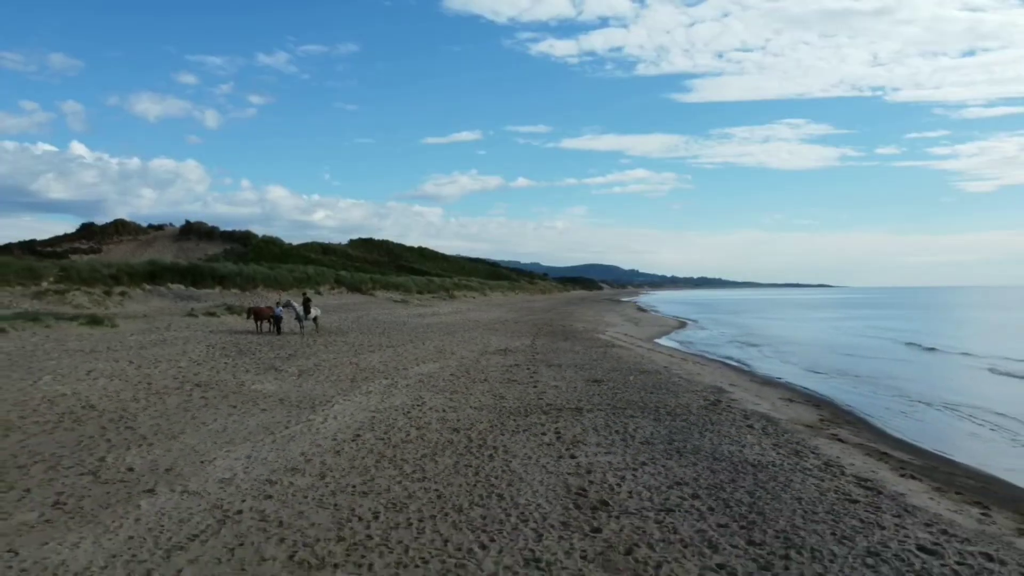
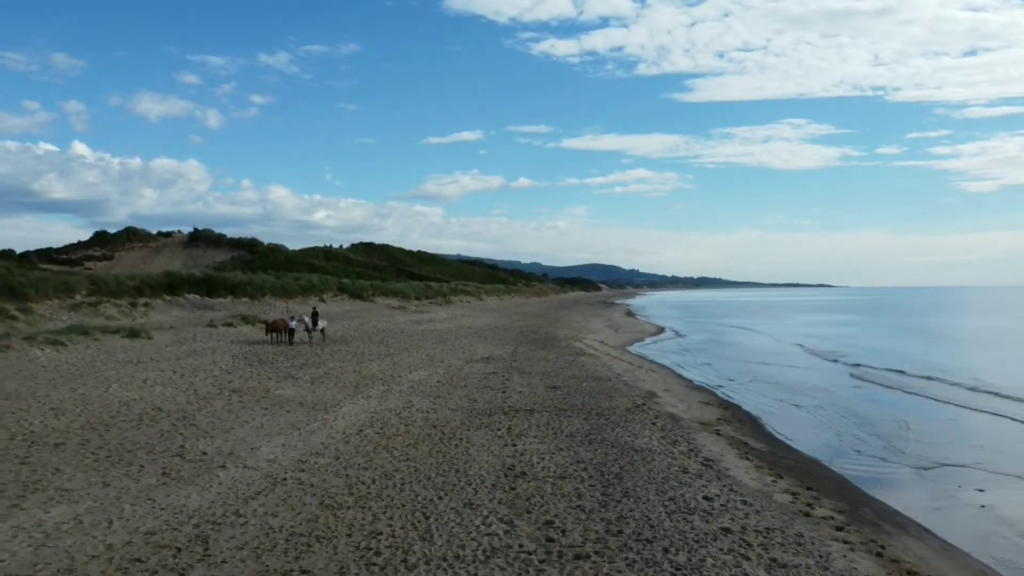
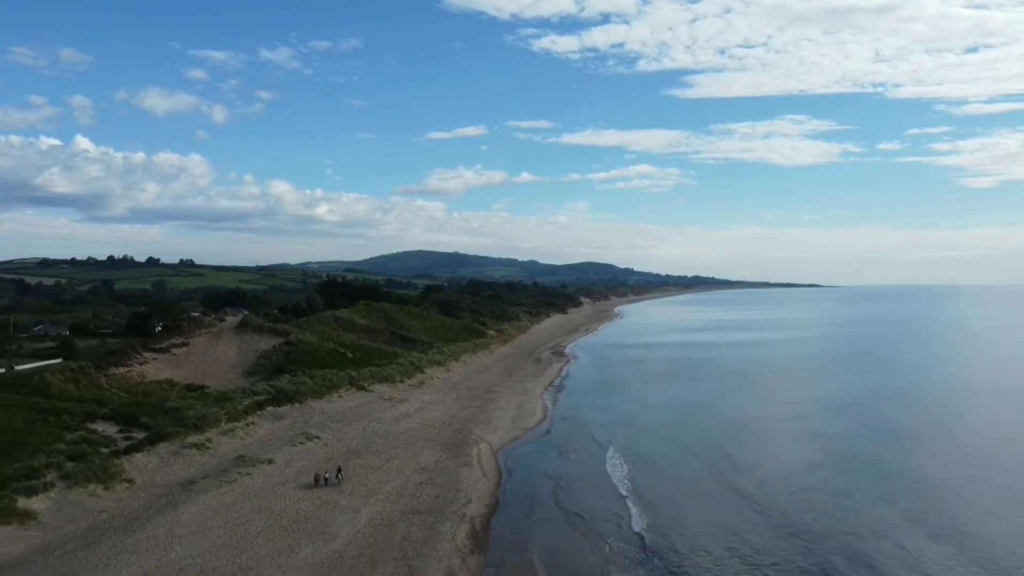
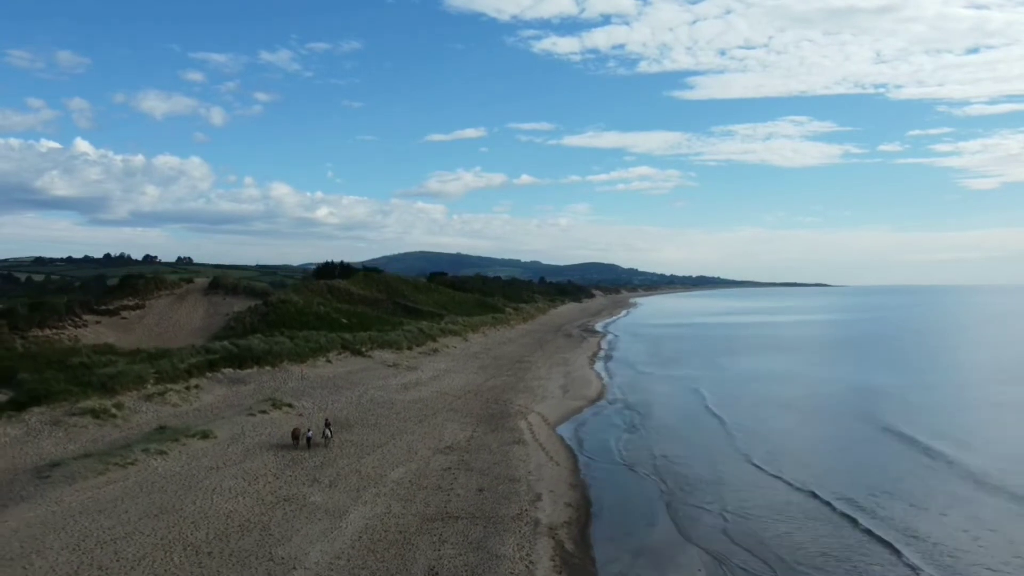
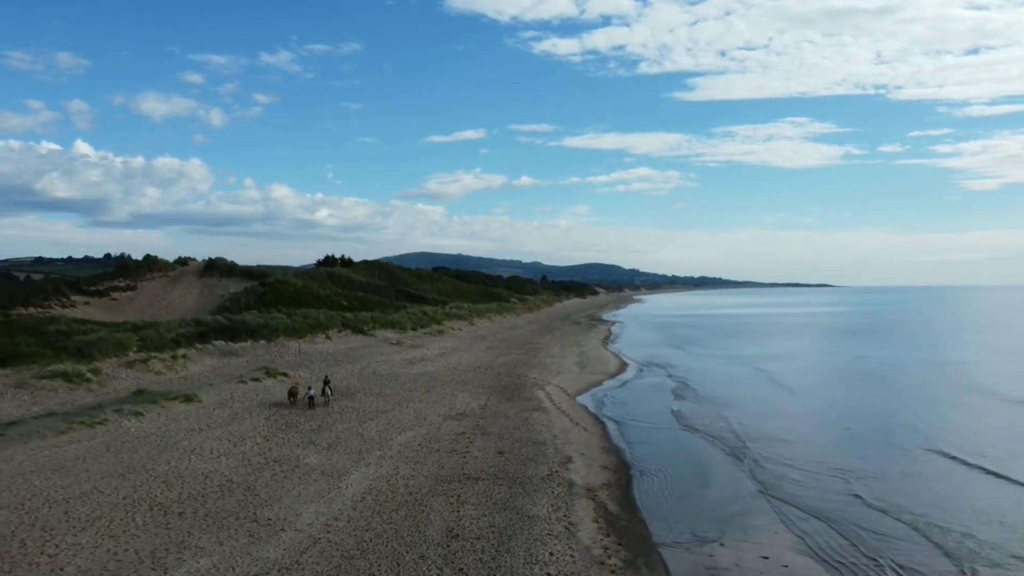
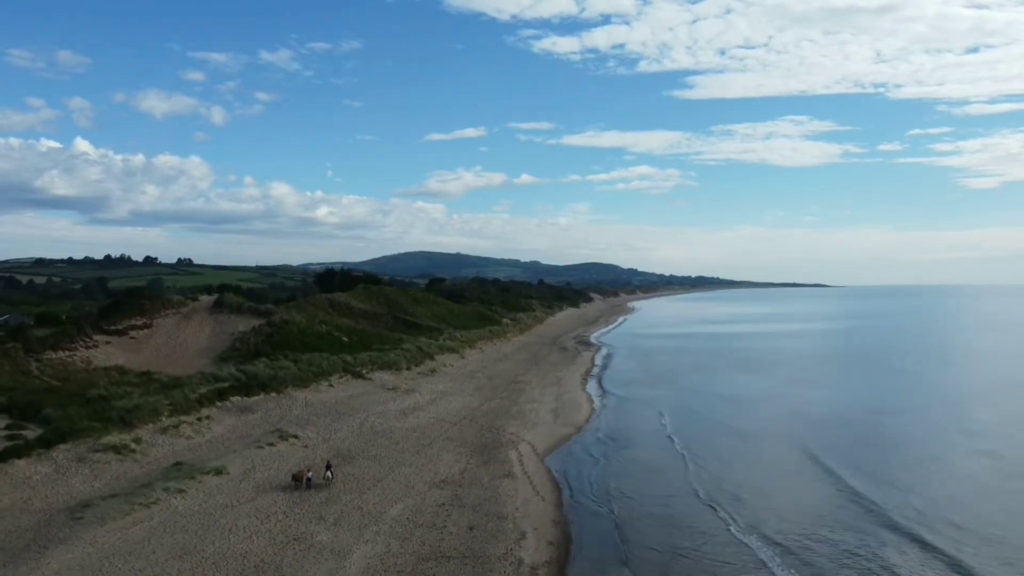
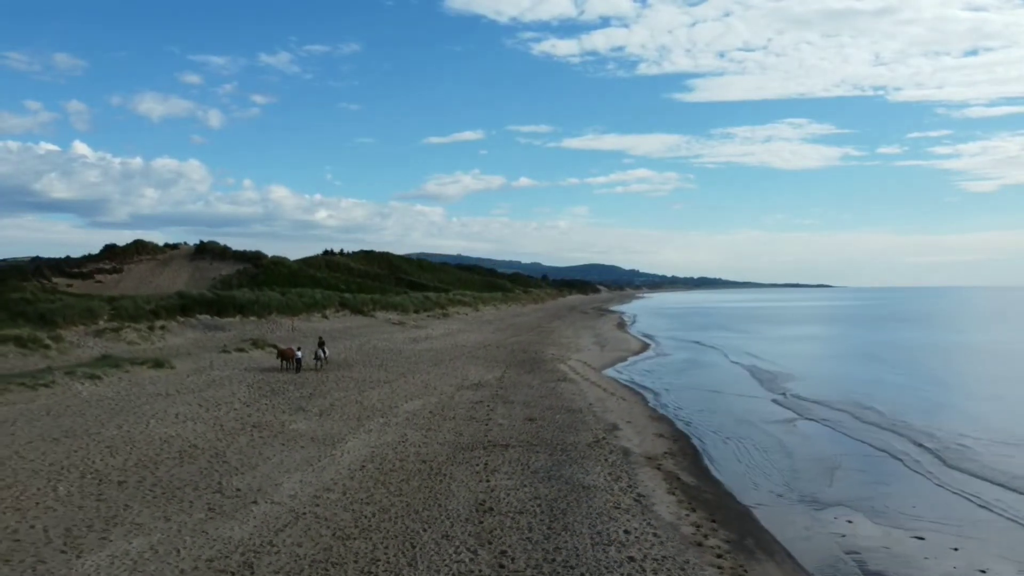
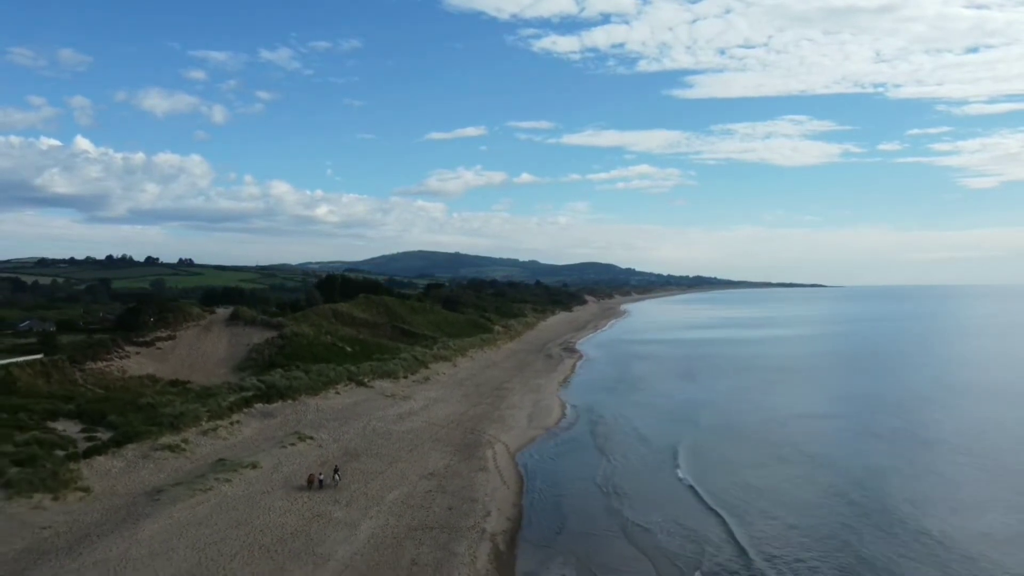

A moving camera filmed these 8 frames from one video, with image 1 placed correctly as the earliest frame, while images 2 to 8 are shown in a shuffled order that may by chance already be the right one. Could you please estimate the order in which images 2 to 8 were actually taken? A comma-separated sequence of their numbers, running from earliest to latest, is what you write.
2, 7, 5, 4, 6, 8, 3
